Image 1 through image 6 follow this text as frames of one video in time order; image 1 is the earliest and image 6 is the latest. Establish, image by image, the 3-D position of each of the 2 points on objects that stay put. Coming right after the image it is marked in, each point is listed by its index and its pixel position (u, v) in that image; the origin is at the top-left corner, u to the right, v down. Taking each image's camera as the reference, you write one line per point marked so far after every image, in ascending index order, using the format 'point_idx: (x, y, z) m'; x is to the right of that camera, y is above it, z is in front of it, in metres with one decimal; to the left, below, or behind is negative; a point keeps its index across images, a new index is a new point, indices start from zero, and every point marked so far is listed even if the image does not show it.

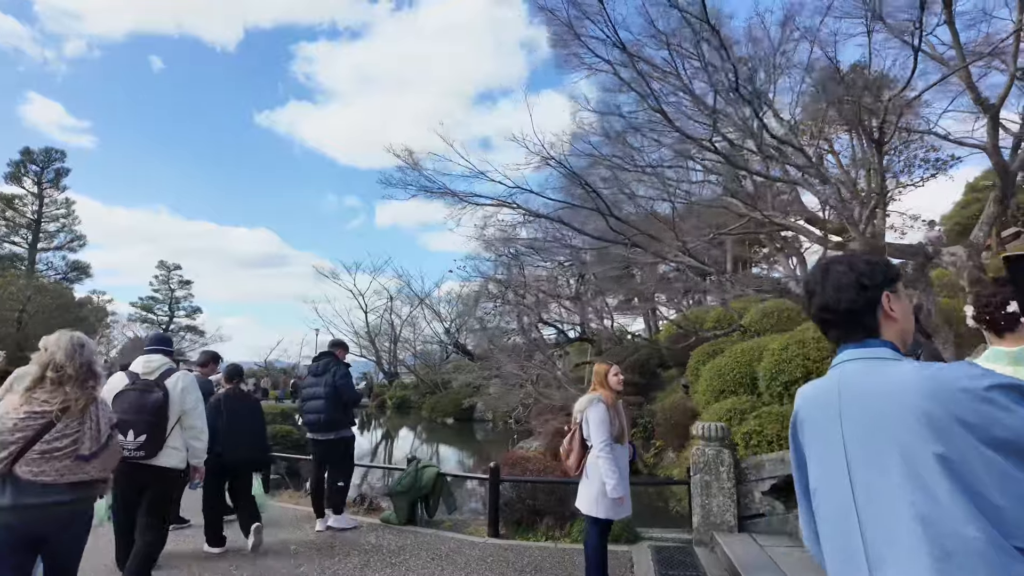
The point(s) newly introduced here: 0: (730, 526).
0: (+1.4, -1.6, +3.9) m
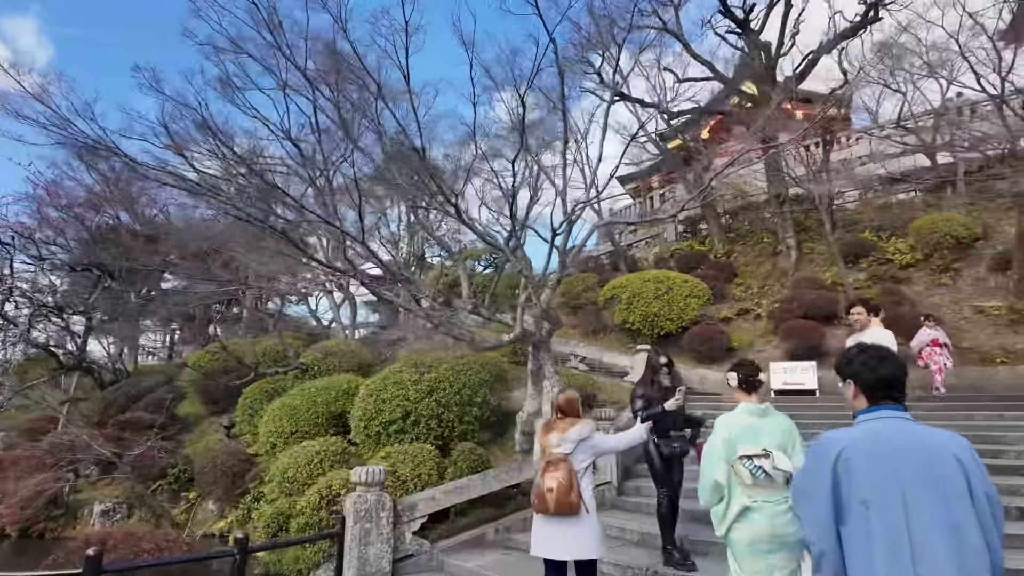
0: (-0.8, -1.8, +3.8) m
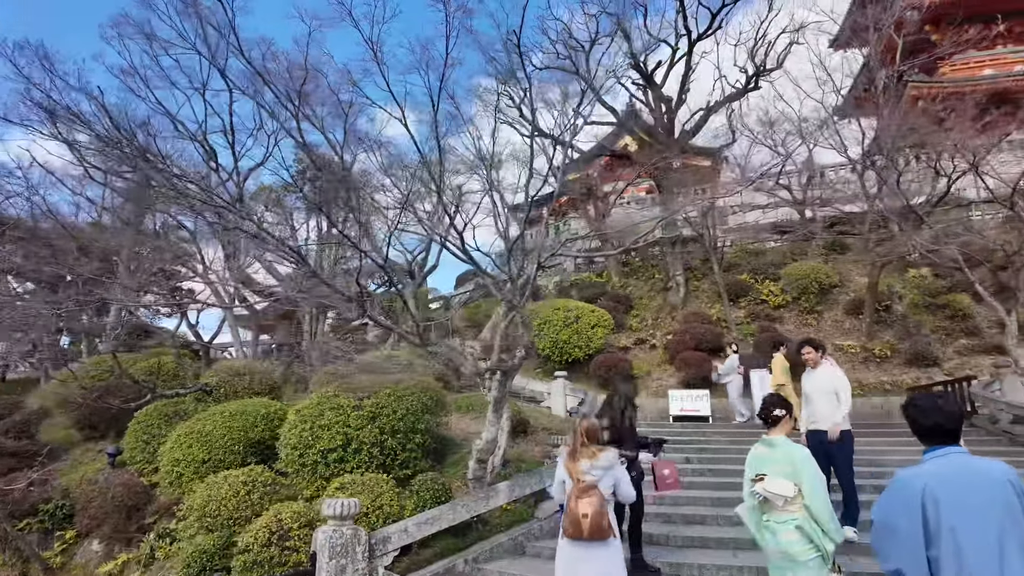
0: (-0.9, -2.0, +3.7) m
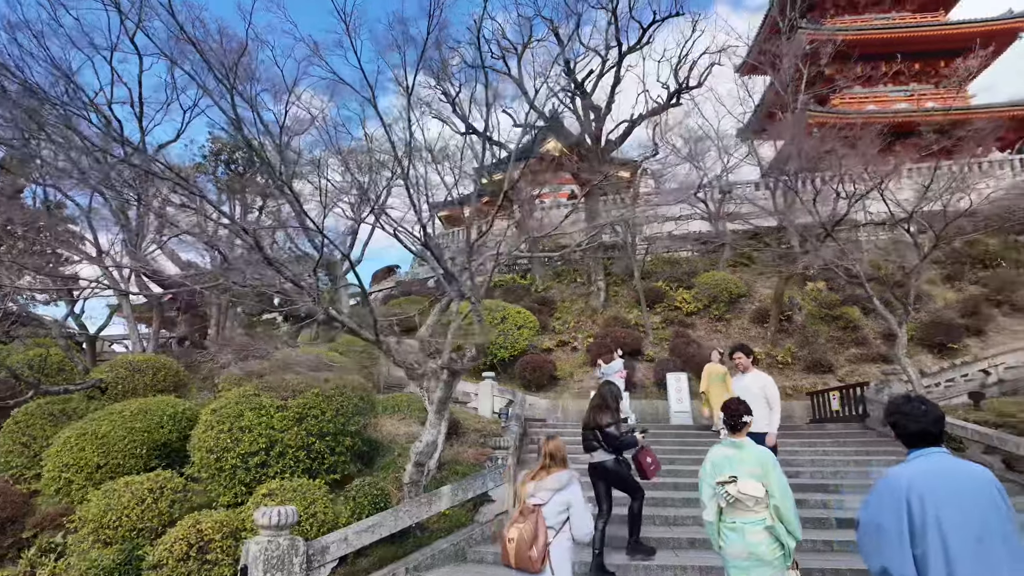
0: (-1.2, -1.9, +3.4) m
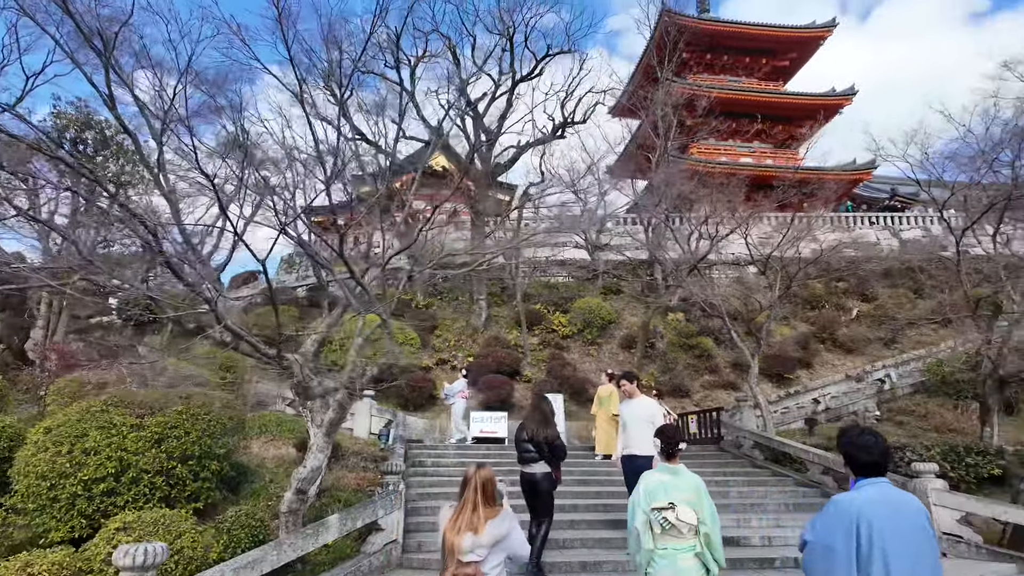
0: (-1.7, -1.9, +2.9) m
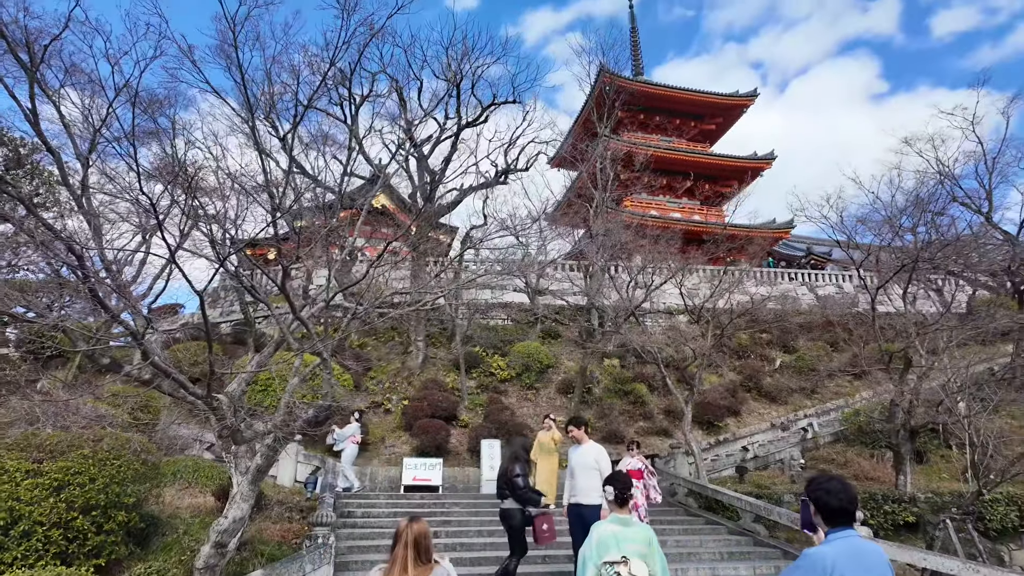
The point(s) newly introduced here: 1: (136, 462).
0: (-2.0, -2.1, +2.5) m
1: (-3.2, -1.5, +5.1) m
